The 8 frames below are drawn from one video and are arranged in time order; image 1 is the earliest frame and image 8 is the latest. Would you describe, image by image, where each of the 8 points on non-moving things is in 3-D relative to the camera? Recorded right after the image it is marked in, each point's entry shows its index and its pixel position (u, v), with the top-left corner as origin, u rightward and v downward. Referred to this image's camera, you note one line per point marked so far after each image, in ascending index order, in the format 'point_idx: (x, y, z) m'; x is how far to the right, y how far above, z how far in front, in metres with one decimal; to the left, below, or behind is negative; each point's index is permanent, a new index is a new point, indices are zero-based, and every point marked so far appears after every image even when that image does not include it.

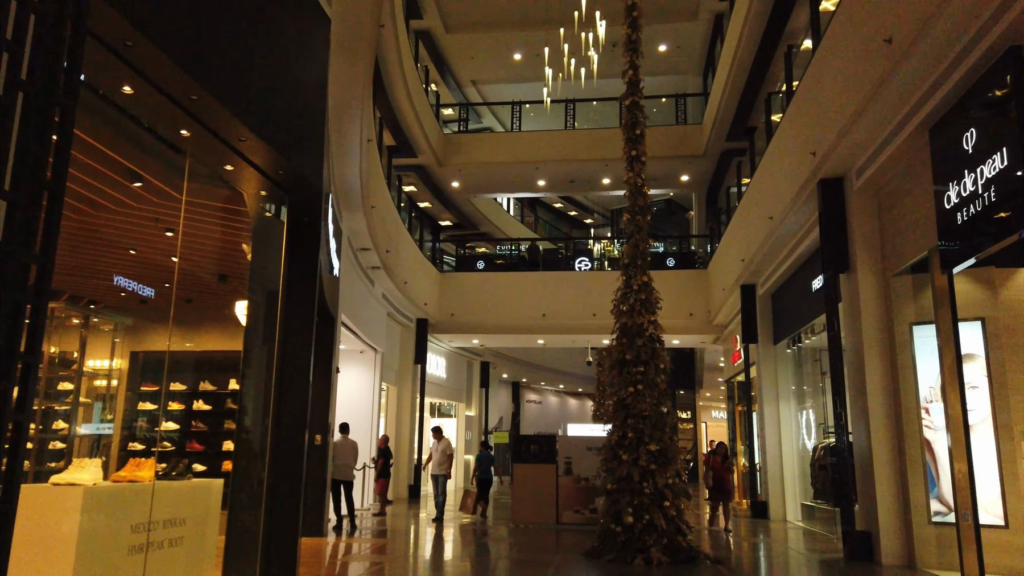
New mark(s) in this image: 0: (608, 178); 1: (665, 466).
0: (+2.4, +2.8, +18.5) m
1: (+1.5, -1.7, +7.1) m
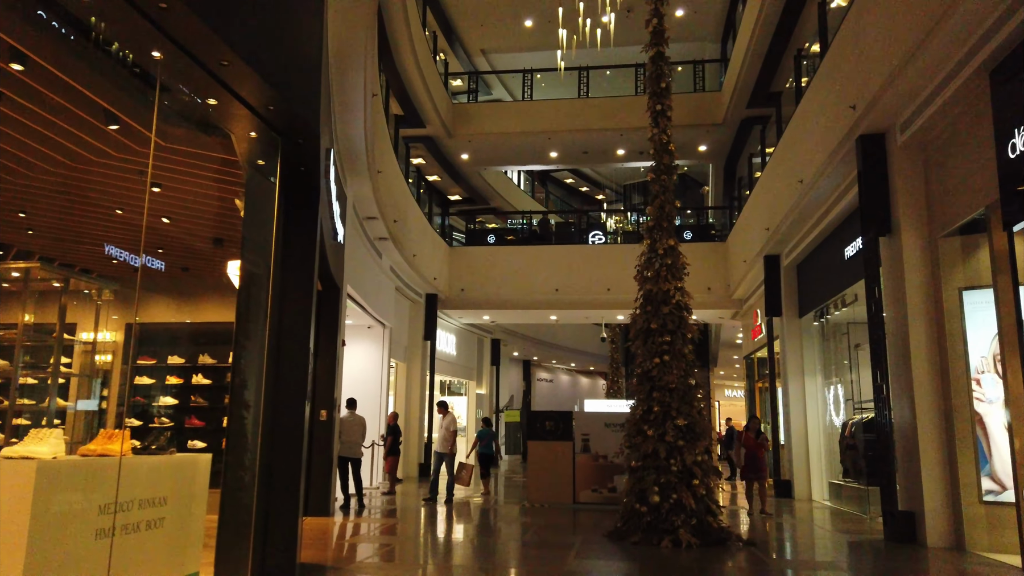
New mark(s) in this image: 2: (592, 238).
0: (+2.7, +3.4, +17.9) m
1: (+1.6, -1.4, +6.6) m
2: (+1.9, +1.2, +17.5) m
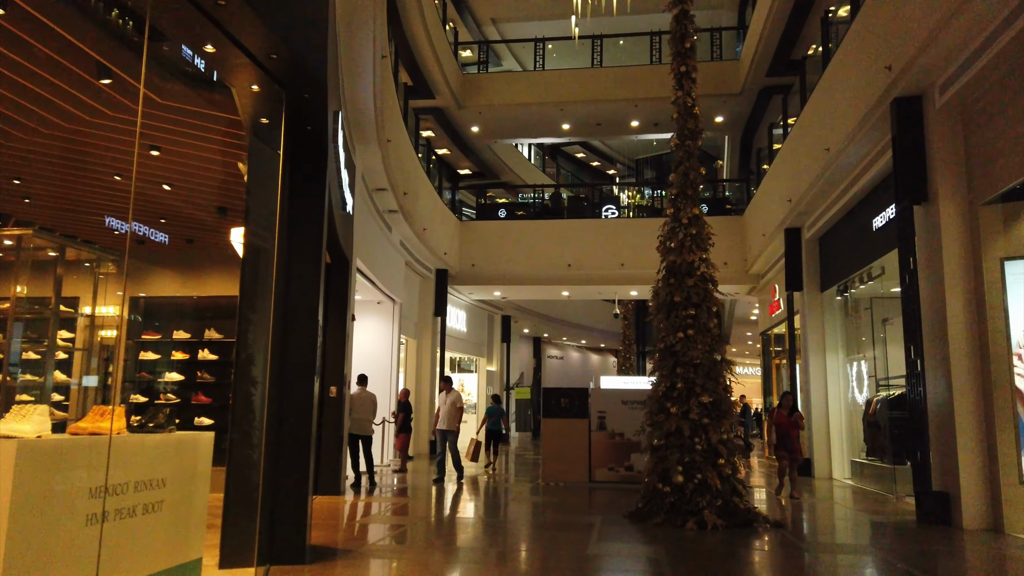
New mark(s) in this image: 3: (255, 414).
0: (+2.9, +4.0, +17.5) m
1: (+1.8, -1.1, +6.3) m
2: (+2.2, +1.8, +17.1) m
3: (-1.6, -0.8, +4.6) m
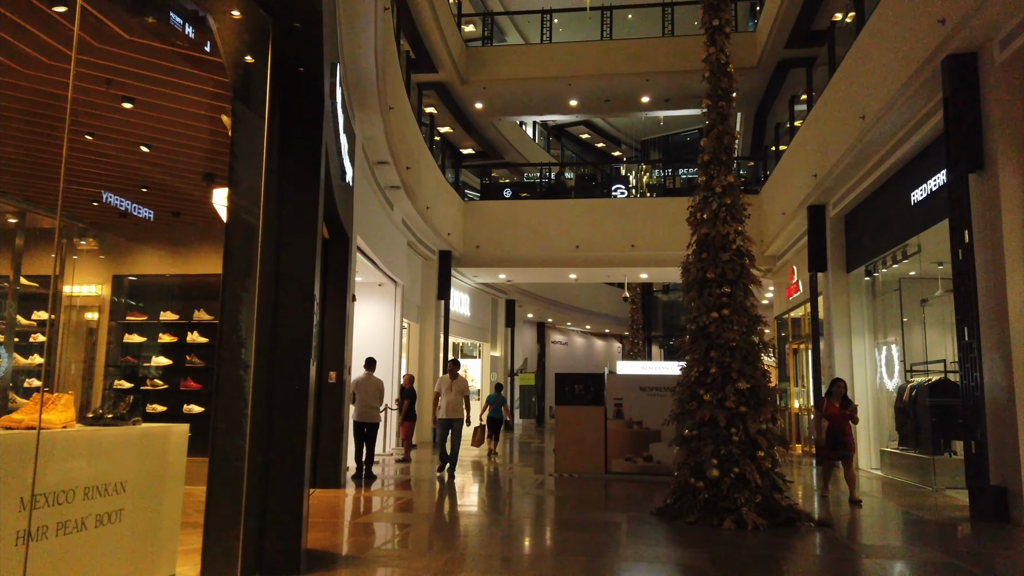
0: (+3.1, +4.4, +16.8) m
1: (+1.9, -0.9, +5.7) m
2: (+2.3, +2.2, +16.5) m
3: (-1.5, -0.6, +4.0) m
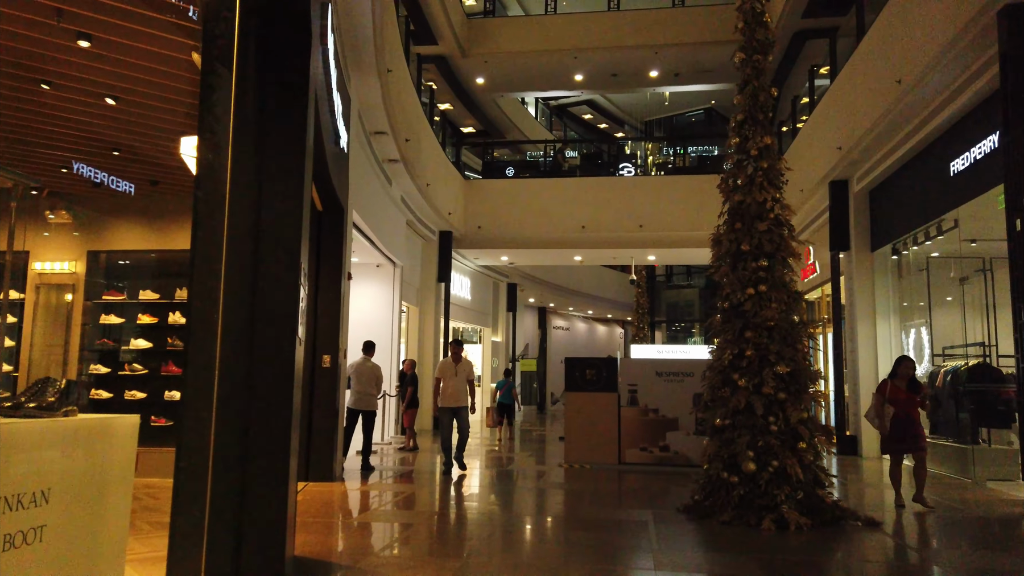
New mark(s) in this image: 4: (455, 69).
0: (+3.1, +4.8, +16.1) m
1: (+2.0, -0.8, +5.2) m
2: (+2.4, +2.5, +15.9) m
3: (-1.4, -0.5, +3.4) m
4: (-1.3, +4.8, +16.2) m
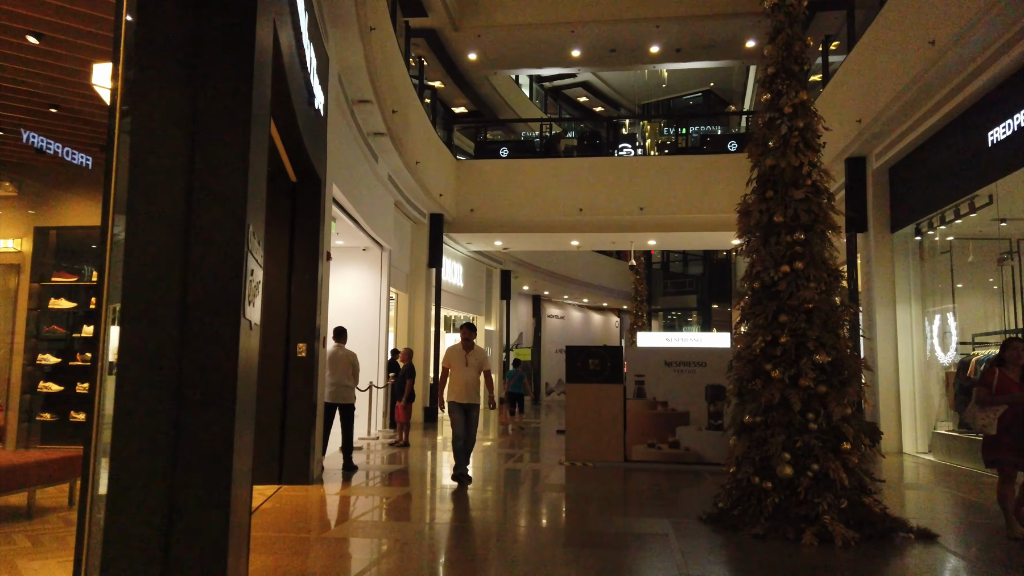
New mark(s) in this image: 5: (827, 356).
0: (+3.0, +5.1, +15.4) m
1: (+2.0, -0.6, +4.5) m
2: (+2.2, +2.8, +15.1) m
3: (-1.4, -0.3, +2.7) m
4: (-1.4, +5.1, +15.4) m
5: (+1.9, -0.4, +4.4) m
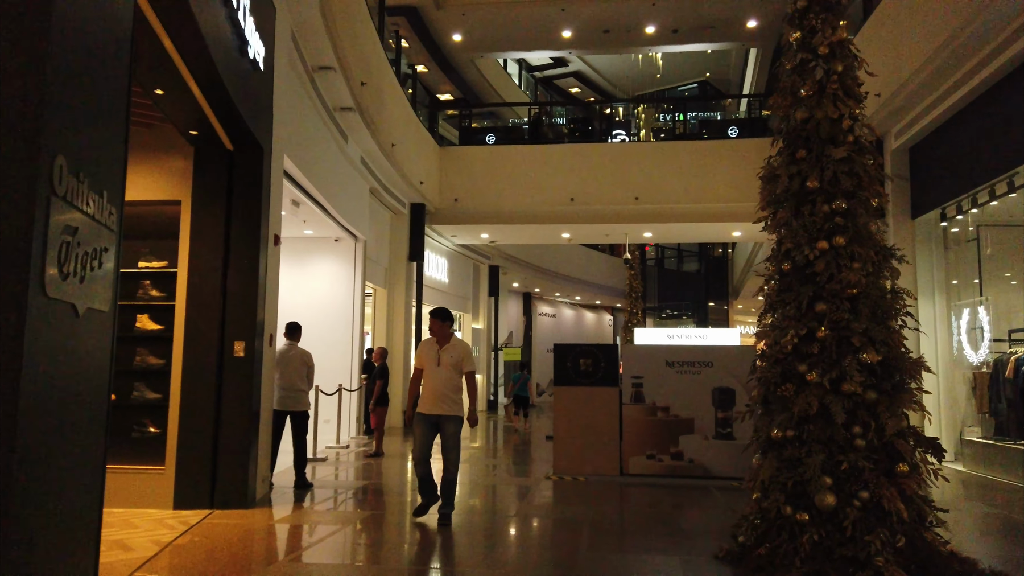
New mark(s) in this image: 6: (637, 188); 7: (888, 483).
0: (+2.8, +5.2, +14.5) m
1: (+1.8, -0.5, +3.6) m
2: (+2.0, +2.9, +14.2) m
3: (-1.5, -0.3, +1.7) m
4: (-1.6, +5.2, +14.5) m
5: (+1.7, -0.3, +3.5) m
6: (+2.4, +1.9, +13.9) m
7: (+1.8, -0.9, +3.4) m
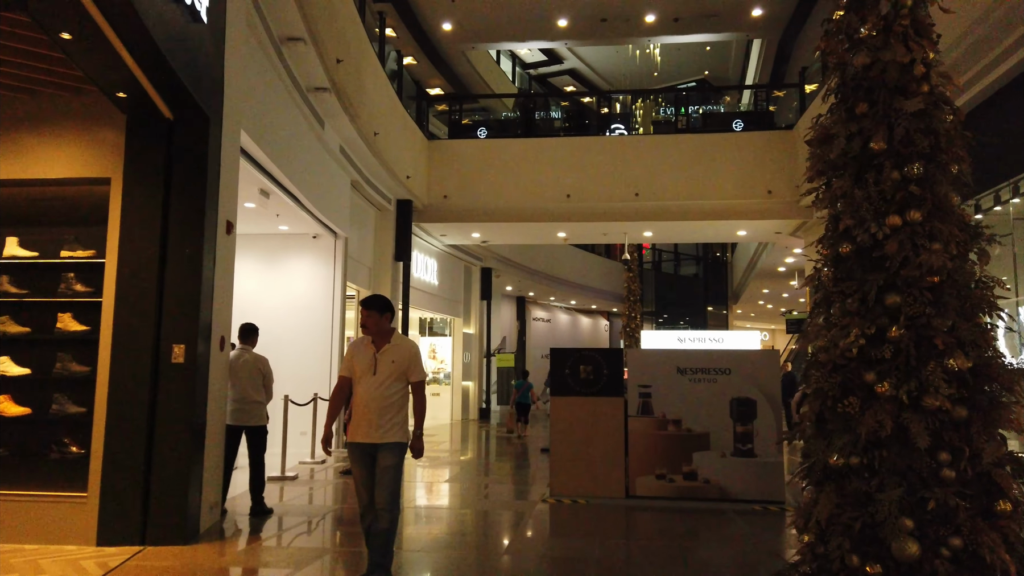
0: (+2.6, +5.1, +13.7) m
1: (+1.8, -0.5, +2.8) m
2: (+1.8, +2.9, +13.5) m
3: (-1.5, -0.2, +0.9) m
4: (-1.8, +5.2, +13.7) m
5: (+1.7, -0.3, +2.7) m
6: (+2.2, +1.8, +13.2) m
7: (+1.7, -0.9, +2.7) m
